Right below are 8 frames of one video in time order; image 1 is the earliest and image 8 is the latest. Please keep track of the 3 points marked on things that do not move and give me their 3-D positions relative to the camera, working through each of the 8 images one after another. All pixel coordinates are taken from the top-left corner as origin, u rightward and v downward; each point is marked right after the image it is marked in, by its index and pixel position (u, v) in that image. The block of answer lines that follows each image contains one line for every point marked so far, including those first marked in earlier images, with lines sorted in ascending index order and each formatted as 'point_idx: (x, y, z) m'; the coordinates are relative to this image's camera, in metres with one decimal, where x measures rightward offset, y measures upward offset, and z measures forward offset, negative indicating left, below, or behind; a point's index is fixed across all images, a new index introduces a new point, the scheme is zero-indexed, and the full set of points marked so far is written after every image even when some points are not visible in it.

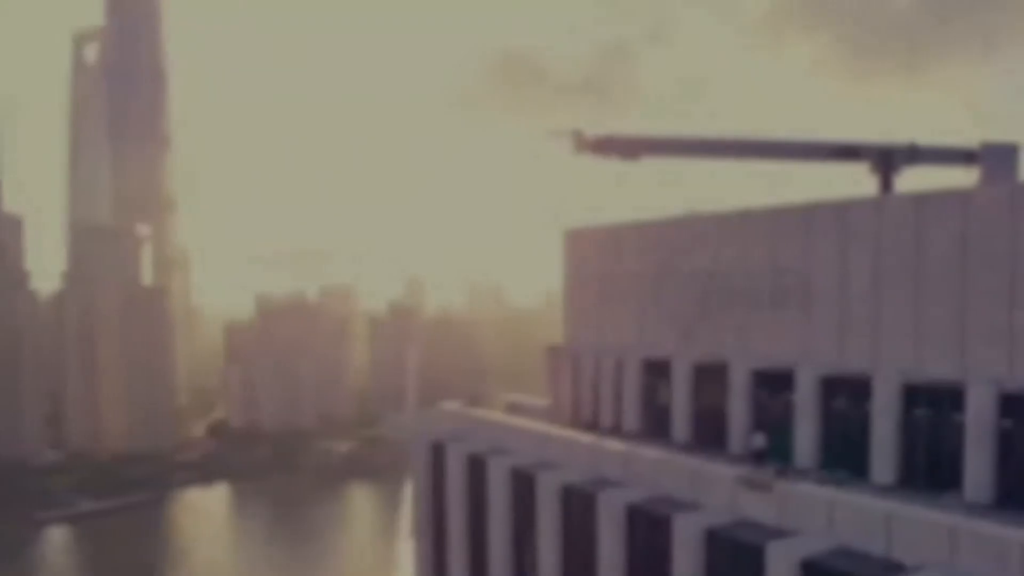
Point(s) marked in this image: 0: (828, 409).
0: (+2.4, -0.9, +6.2) m
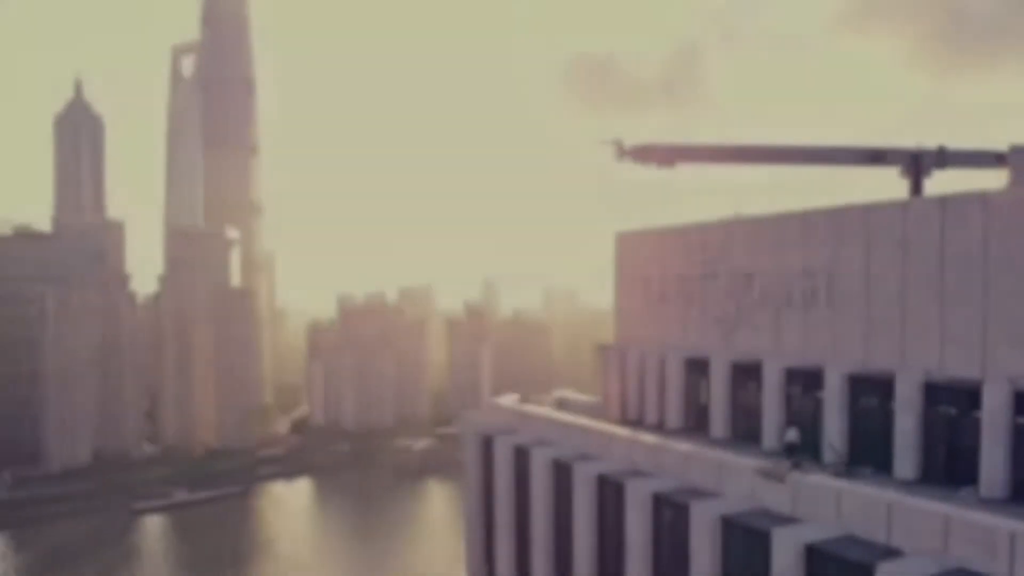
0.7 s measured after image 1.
0: (+2.7, -1.0, +6.4) m
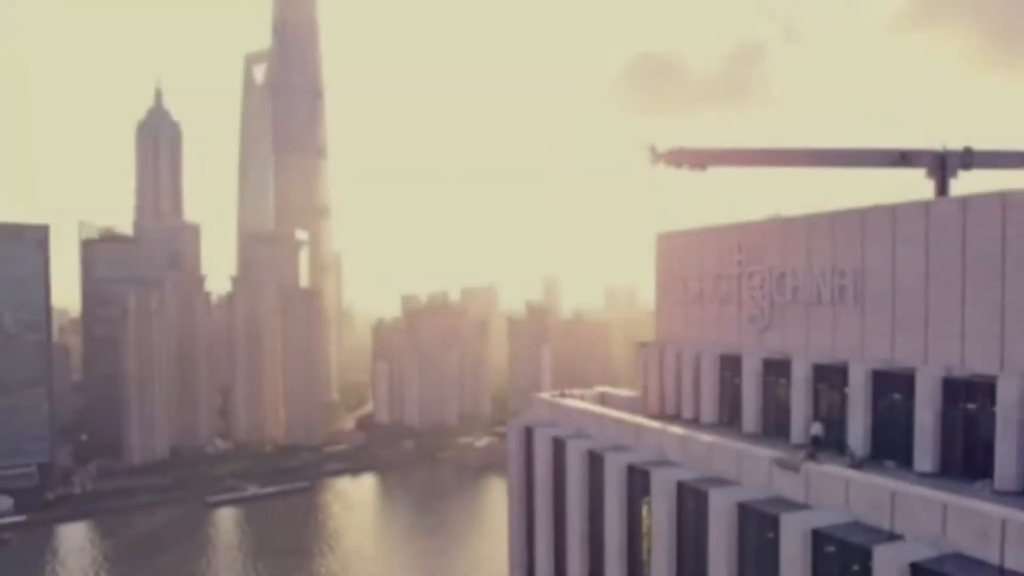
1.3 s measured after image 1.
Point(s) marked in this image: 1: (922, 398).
0: (+2.9, -0.9, +6.6) m
1: (+3.0, -0.8, +6.2) m
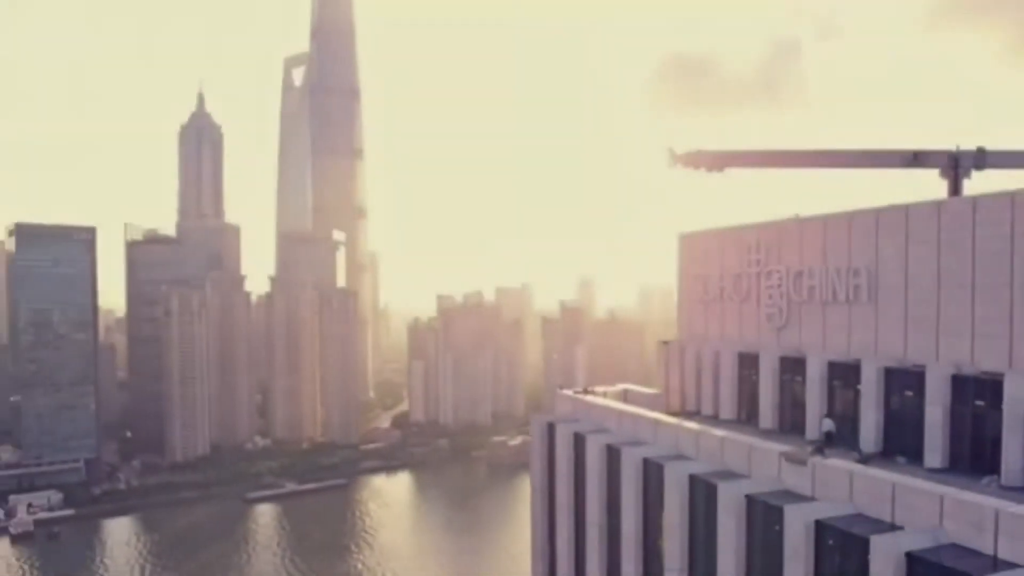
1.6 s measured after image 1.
0: (+3.1, -0.9, +6.7) m
1: (+3.1, -0.8, +6.3) m
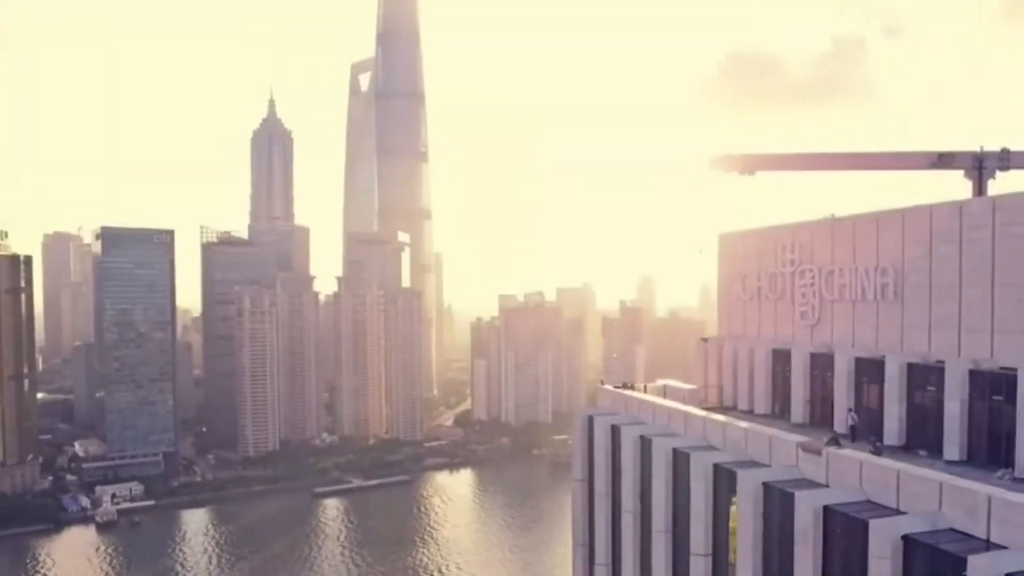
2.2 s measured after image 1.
0: (+3.4, -0.9, +6.9) m
1: (+3.4, -0.8, +6.5) m
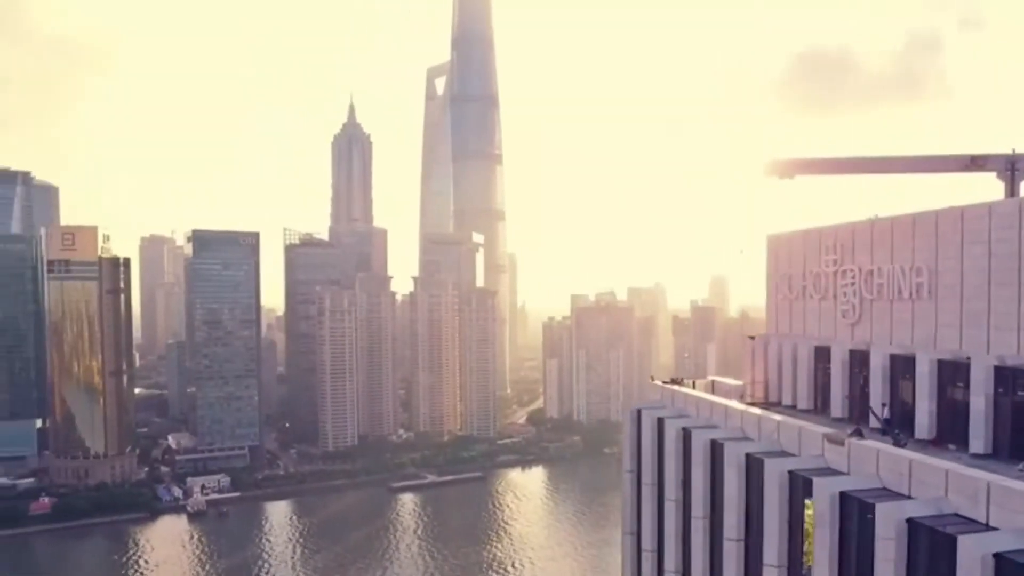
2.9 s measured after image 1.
0: (+3.7, -0.9, +7.1) m
1: (+3.7, -0.8, +6.7) m
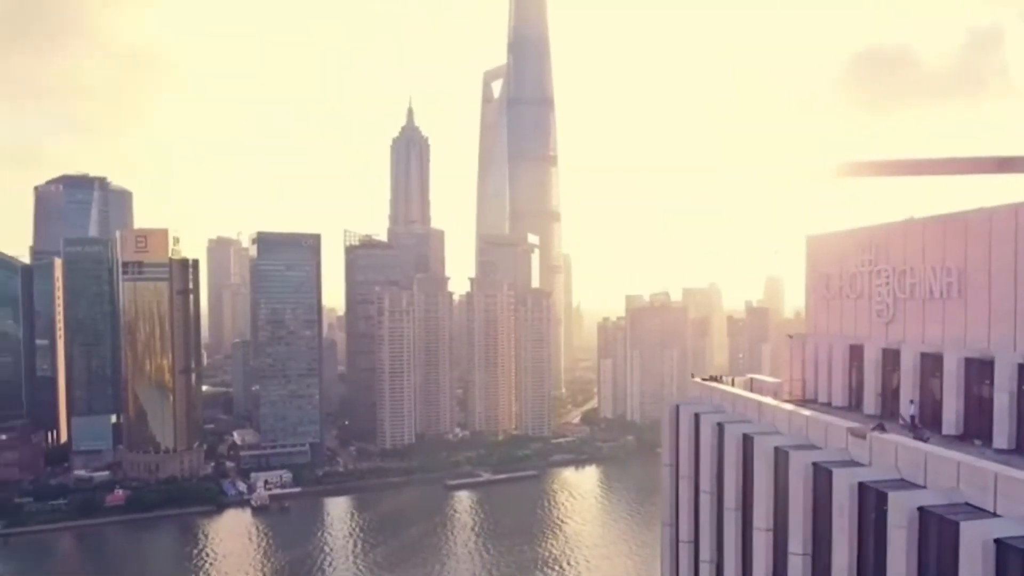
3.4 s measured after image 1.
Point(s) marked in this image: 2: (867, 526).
0: (+4.1, -0.9, +7.3) m
1: (+4.0, -0.8, +6.9) m
2: (+2.5, -1.7, +5.8) m
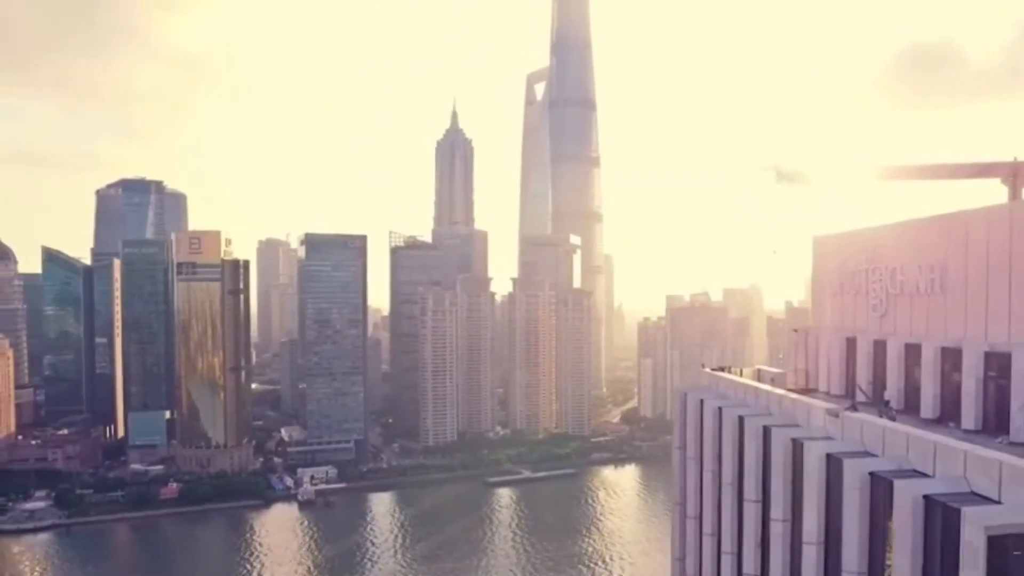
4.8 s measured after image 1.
0: (+4.2, -0.9, +7.9) m
1: (+4.1, -0.7, +7.5) m
2: (+2.5, -1.6, +6.5) m
